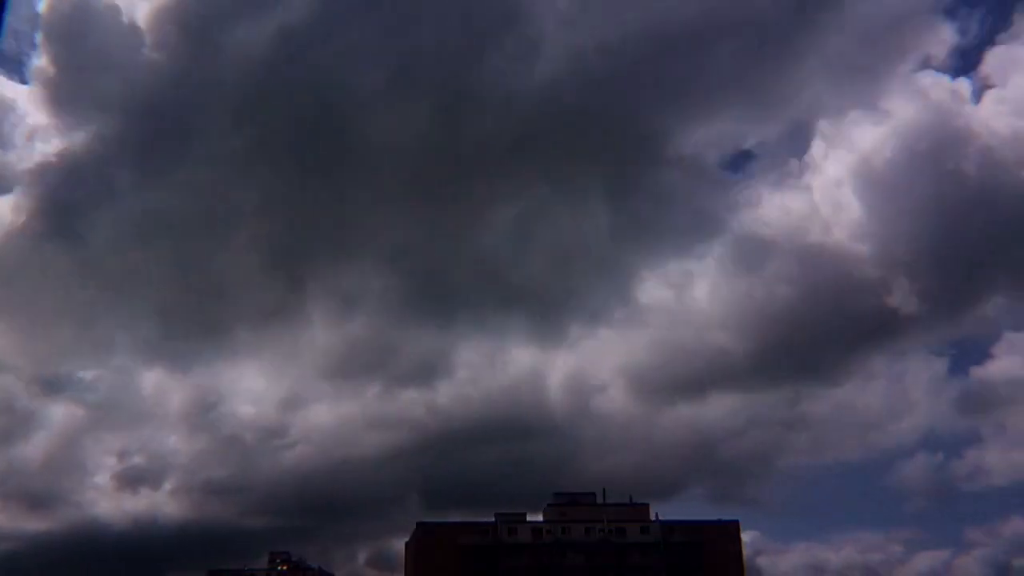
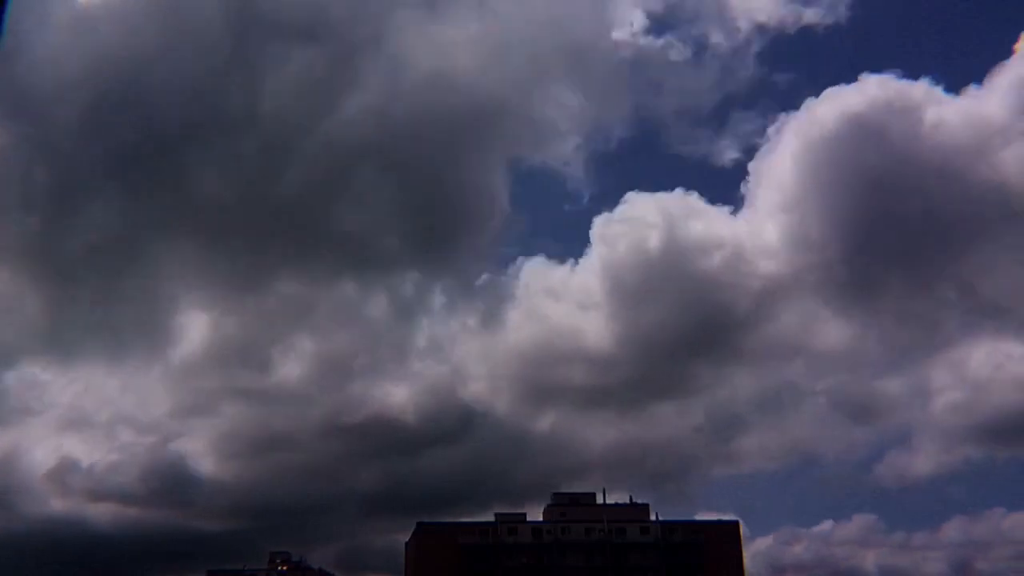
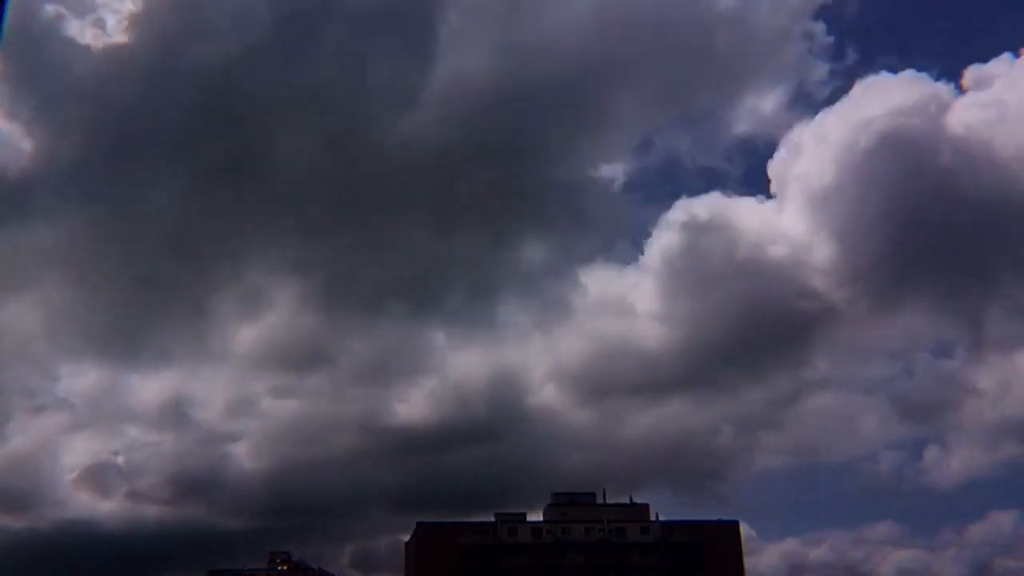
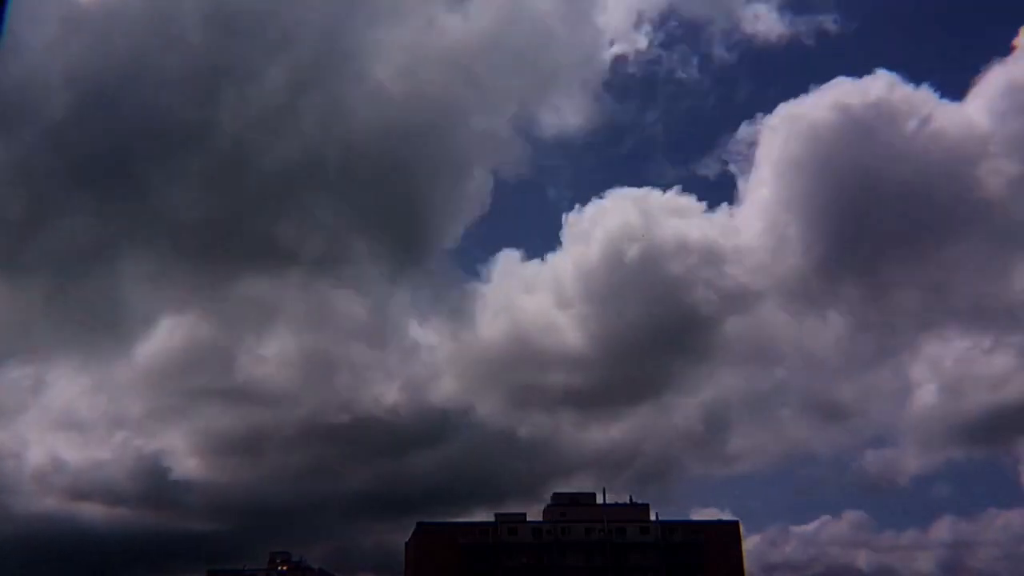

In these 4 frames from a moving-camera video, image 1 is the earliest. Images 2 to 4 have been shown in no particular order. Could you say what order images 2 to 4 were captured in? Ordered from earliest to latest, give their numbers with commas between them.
3, 2, 4
